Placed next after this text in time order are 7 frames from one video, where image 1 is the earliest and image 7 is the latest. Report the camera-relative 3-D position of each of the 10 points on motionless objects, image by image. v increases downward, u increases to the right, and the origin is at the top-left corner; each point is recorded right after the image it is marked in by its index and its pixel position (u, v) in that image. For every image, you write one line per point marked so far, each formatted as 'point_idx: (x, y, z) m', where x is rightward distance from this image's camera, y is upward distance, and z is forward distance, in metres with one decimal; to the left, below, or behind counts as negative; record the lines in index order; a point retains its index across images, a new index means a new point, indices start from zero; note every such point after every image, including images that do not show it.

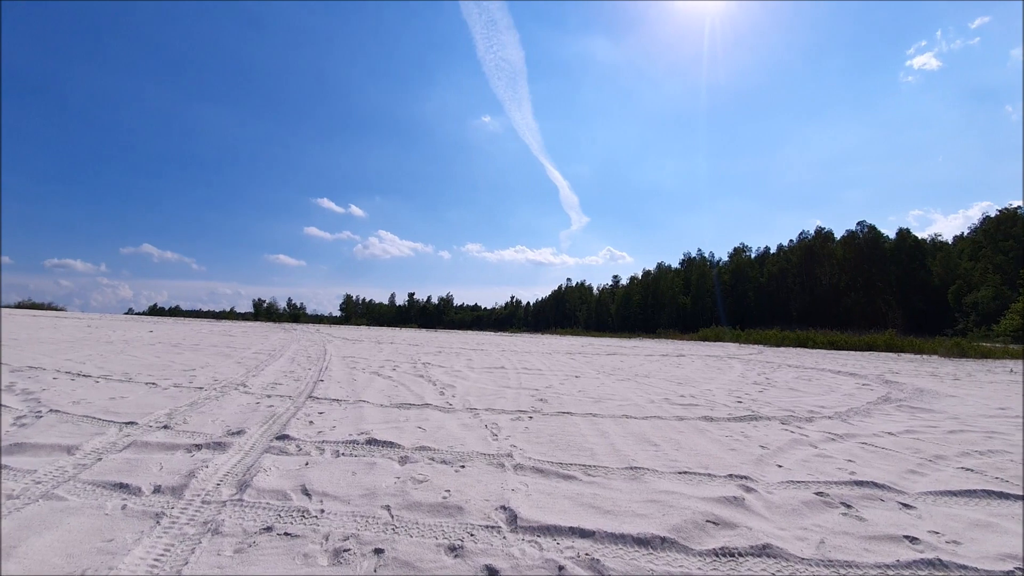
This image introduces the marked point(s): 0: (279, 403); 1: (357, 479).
0: (-3.0, -1.5, +5.5) m
1: (-1.1, -1.3, +3.0) m
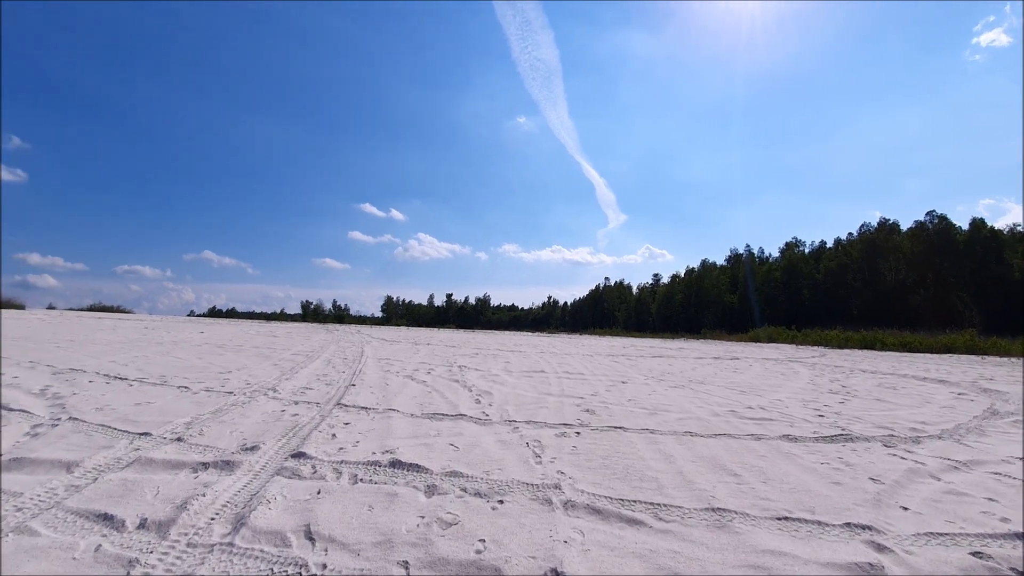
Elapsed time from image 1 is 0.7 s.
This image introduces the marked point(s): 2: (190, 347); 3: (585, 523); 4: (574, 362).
0: (-2.5, -1.5, +5.1) m
1: (-0.8, -1.3, +2.4) m
2: (-9.4, -1.7, +12.3) m
3: (+0.4, -1.4, +2.5) m
4: (+1.7, -2.1, +12.1) m
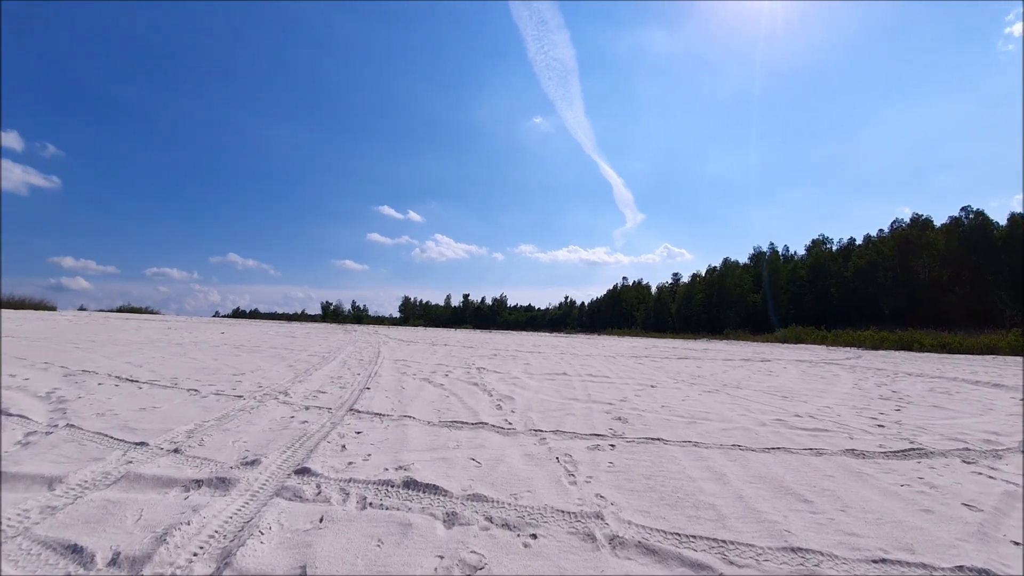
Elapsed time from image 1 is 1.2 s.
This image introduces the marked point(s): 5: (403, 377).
0: (-2.2, -1.4, +4.7) m
1: (-0.6, -1.3, +2.0) m
2: (-8.8, -1.7, +12.2) m
3: (+0.6, -1.3, +2.0) m
4: (+2.3, -2.1, +11.6) m
5: (-2.0, -1.6, +7.8) m
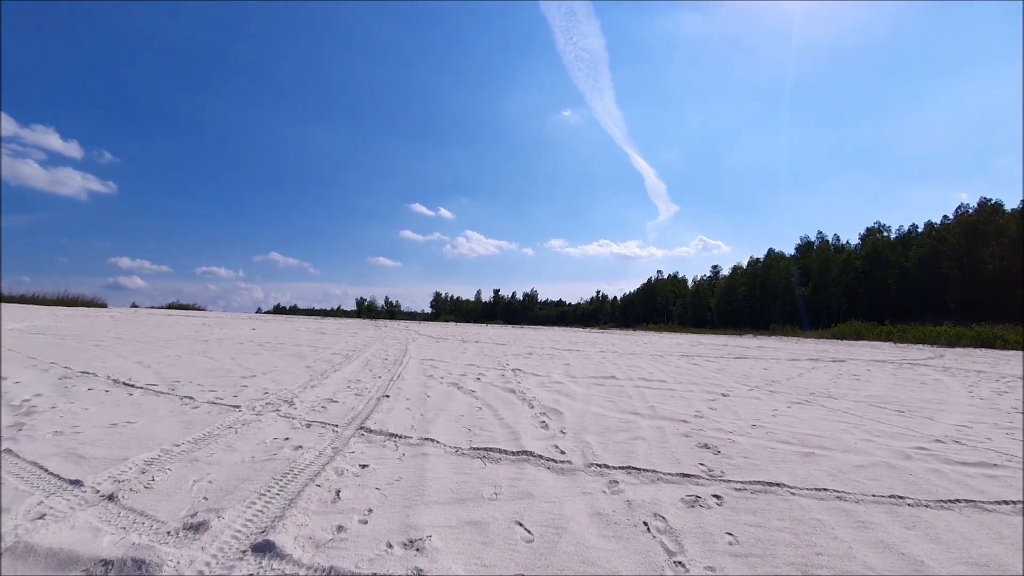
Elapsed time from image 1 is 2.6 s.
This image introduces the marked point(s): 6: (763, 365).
0: (-1.8, -1.3, +3.8) m
1: (-0.4, -1.2, +0.9) m
2: (-7.8, -1.6, +11.7) m
3: (+0.8, -1.2, +0.8) m
4: (+3.2, -1.8, +10.3) m
5: (-1.3, -1.5, +6.8) m
6: (+6.5, -2.0, +11.0) m
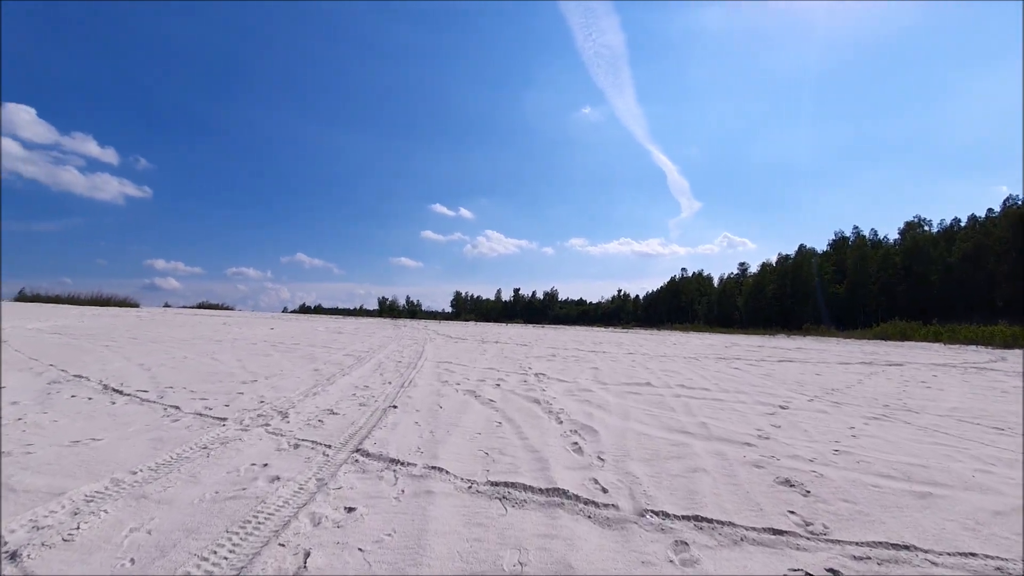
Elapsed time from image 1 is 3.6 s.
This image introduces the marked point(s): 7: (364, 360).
0: (-1.6, -1.3, +3.1) m
1: (-0.3, -1.2, +0.2) m
2: (-7.2, -1.5, +11.3) m
3: (+0.9, -1.2, +0.1) m
4: (+3.7, -1.8, +9.4) m
5: (-1.0, -1.4, +6.1) m
6: (+7.0, -1.9, +10.0) m
7: (-3.2, -1.6, +9.3) m
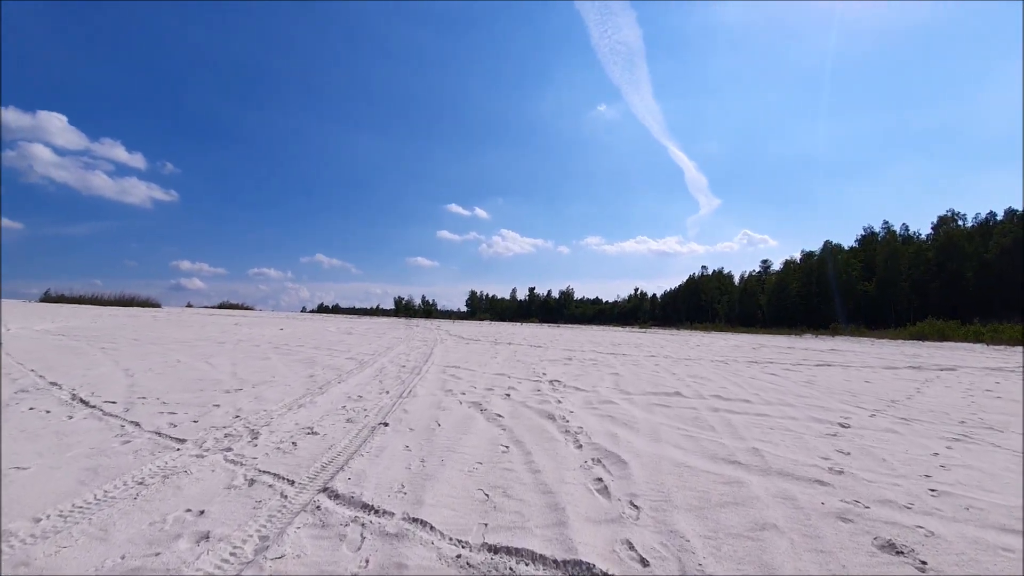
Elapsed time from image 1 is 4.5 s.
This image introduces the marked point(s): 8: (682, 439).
0: (-1.5, -1.3, +2.4) m
1: (-0.4, -1.1, -0.5) m
2: (-6.9, -1.5, +10.8) m
3: (+0.8, -1.2, -0.7) m
4: (+4.0, -1.7, +8.5) m
5: (-0.9, -1.4, +5.4) m
6: (+7.3, -1.8, +9.0) m
7: (-3.0, -1.5, +8.6) m
8: (+1.6, -1.4, +4.0) m
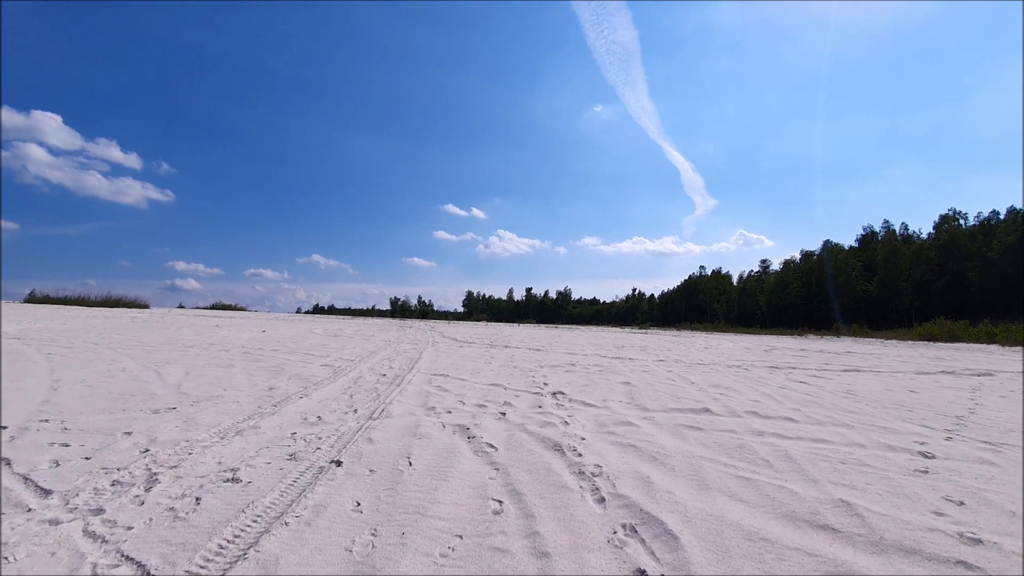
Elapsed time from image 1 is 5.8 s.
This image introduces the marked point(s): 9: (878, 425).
0: (-1.6, -1.2, +1.4) m
1: (-0.4, -1.1, -1.6) m
2: (-7.0, -1.5, +9.7) m
3: (+0.8, -1.1, -1.7) m
4: (+3.9, -1.7, +7.5) m
5: (-0.9, -1.4, +4.4) m
6: (+7.2, -1.8, +8.0) m
7: (-3.0, -1.5, +7.6) m
8: (+1.6, -1.4, +3.0) m
9: (+4.1, -1.5, +4.8) m
